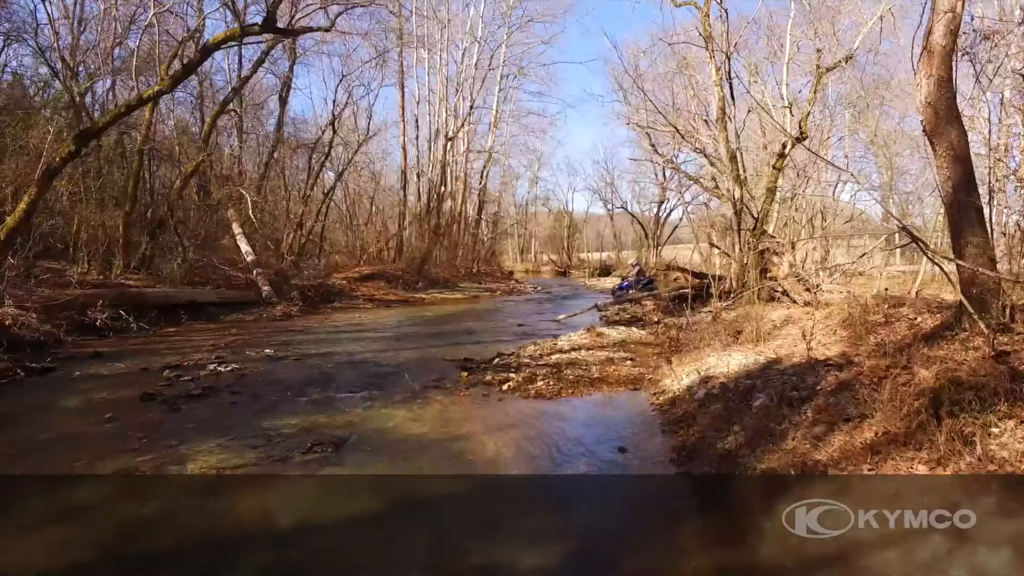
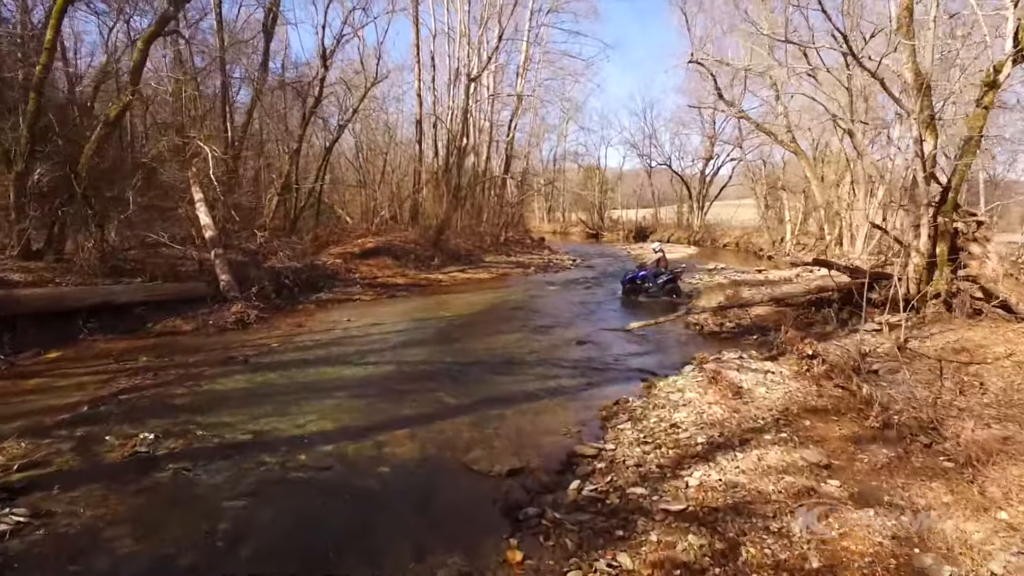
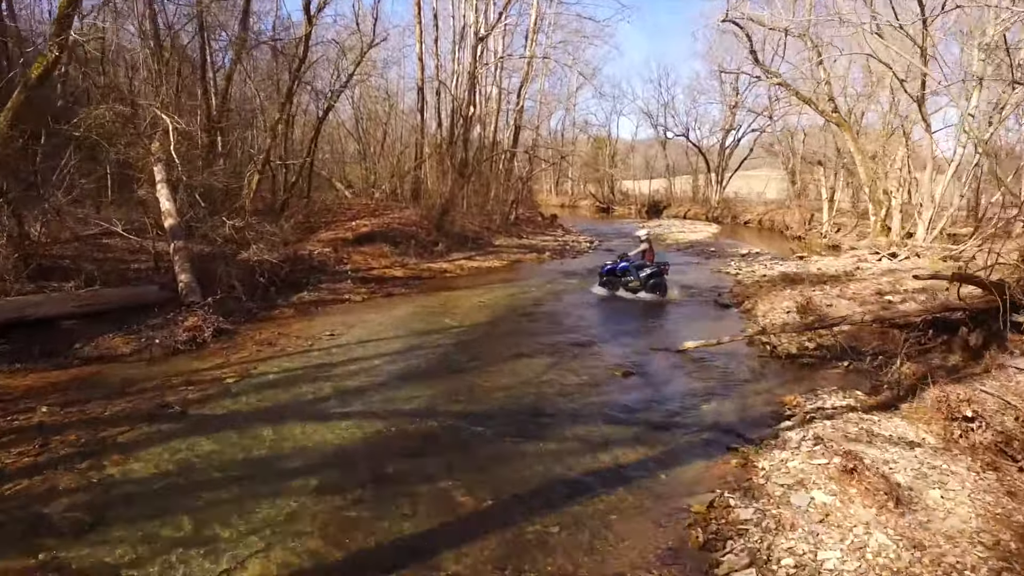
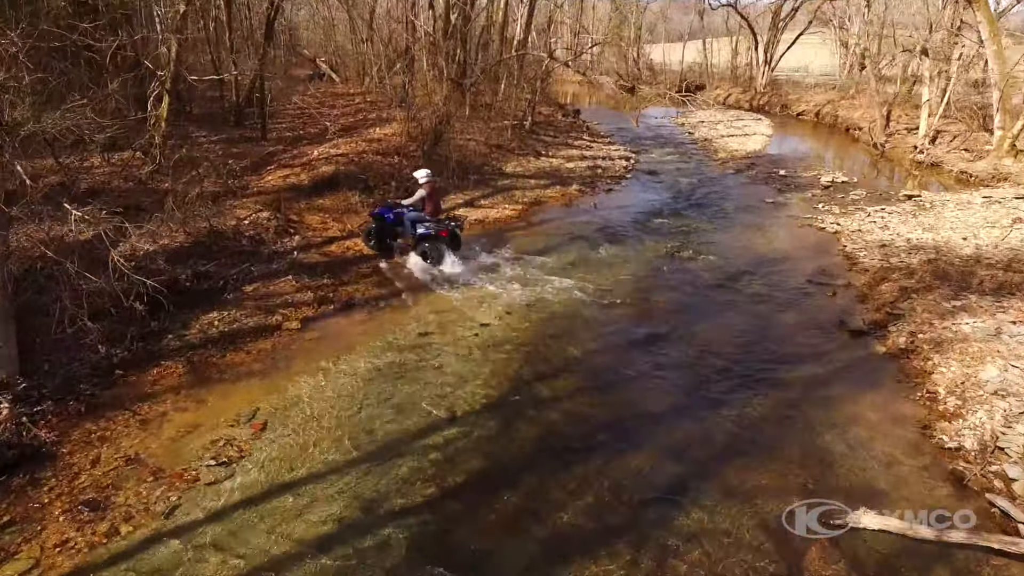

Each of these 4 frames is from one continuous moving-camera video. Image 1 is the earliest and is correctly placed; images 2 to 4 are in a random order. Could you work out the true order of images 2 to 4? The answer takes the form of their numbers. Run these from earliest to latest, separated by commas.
2, 3, 4
